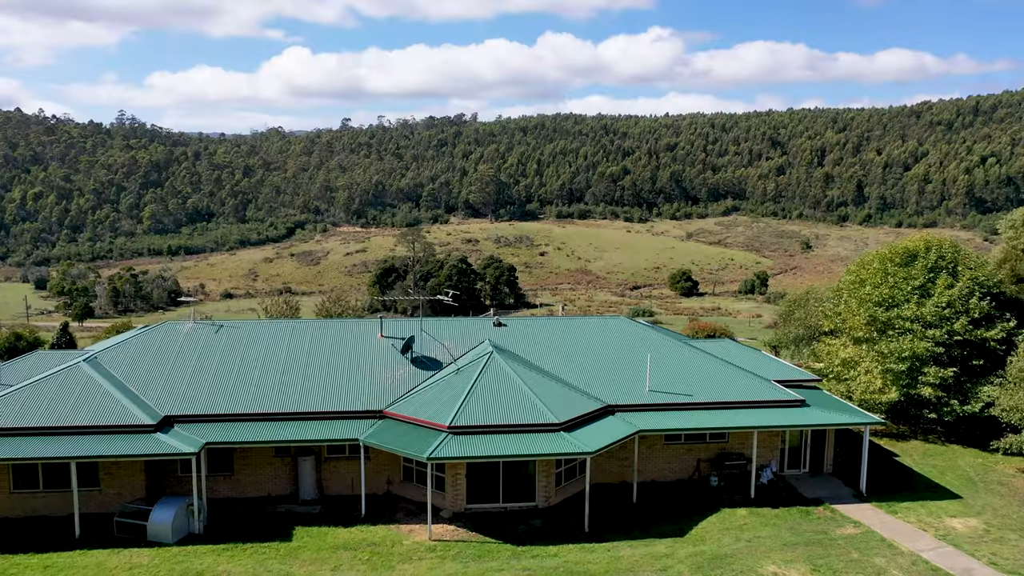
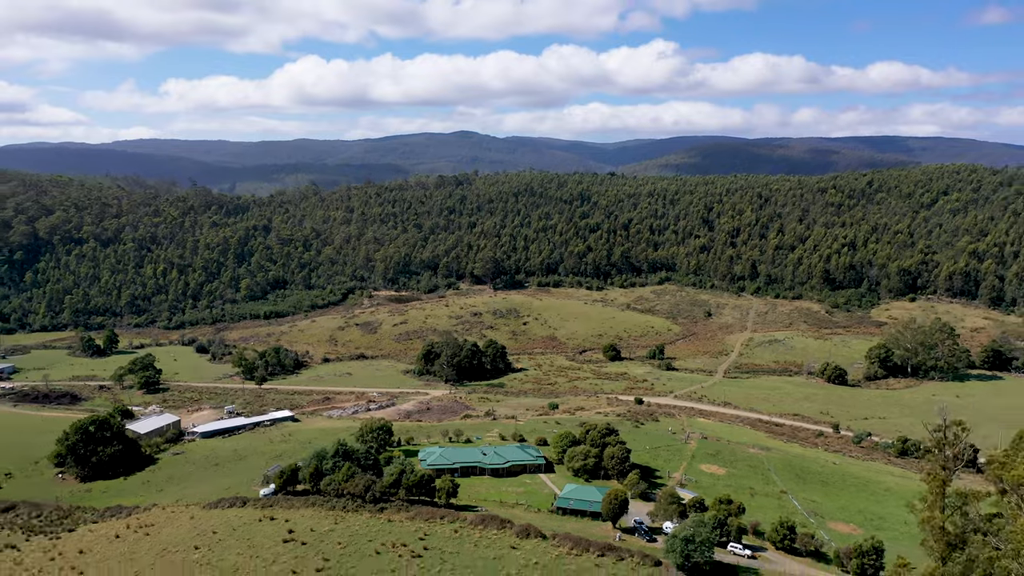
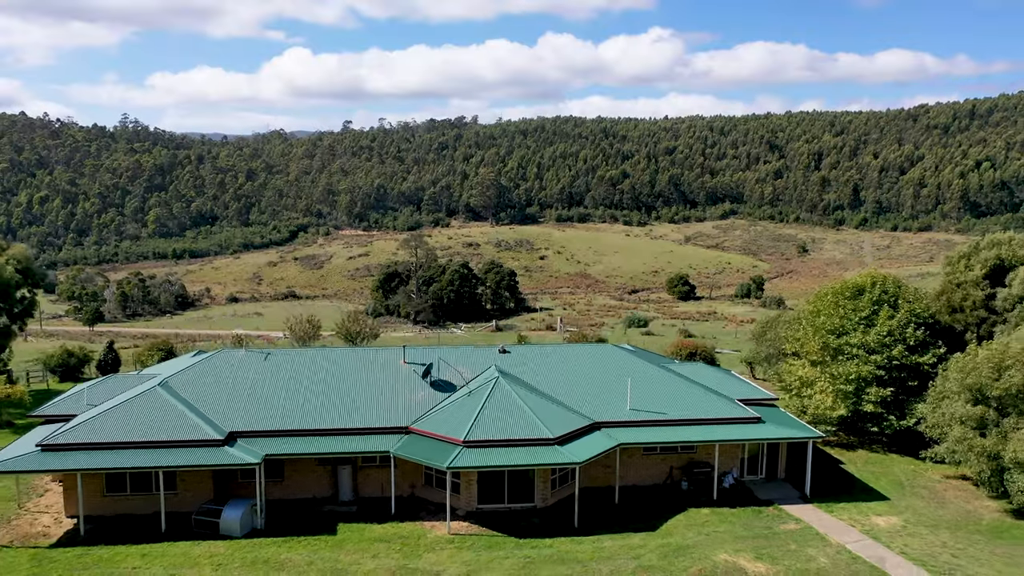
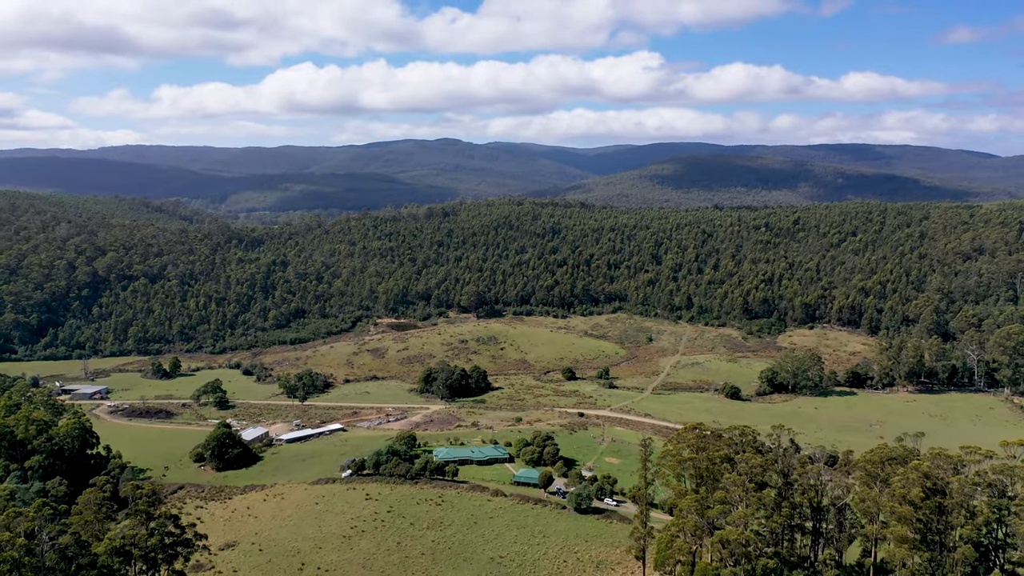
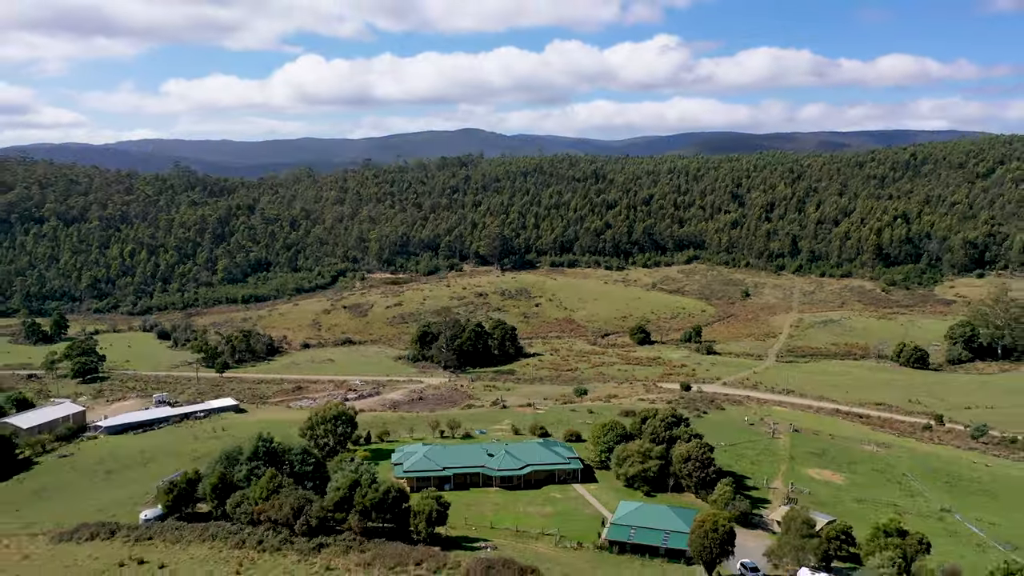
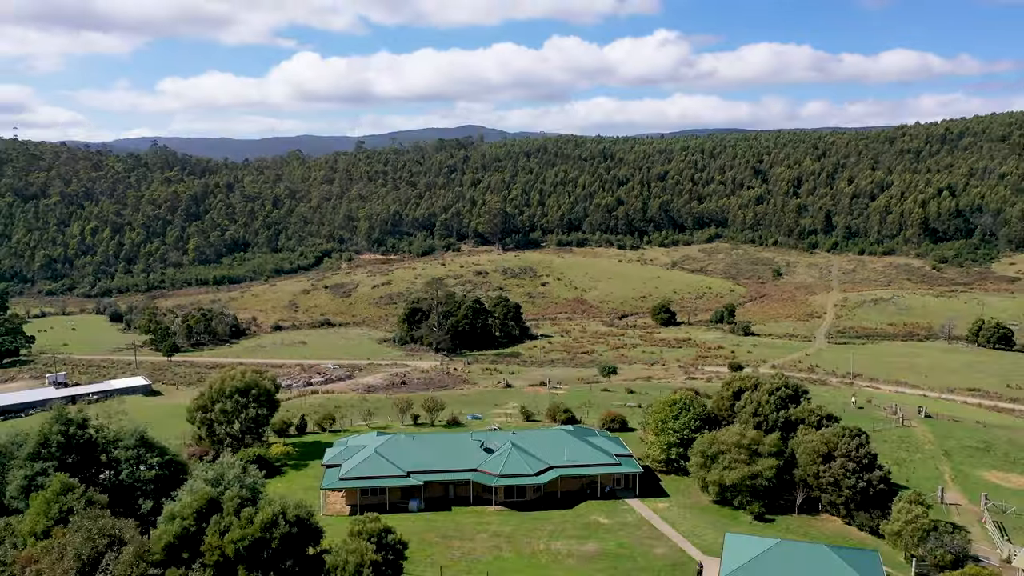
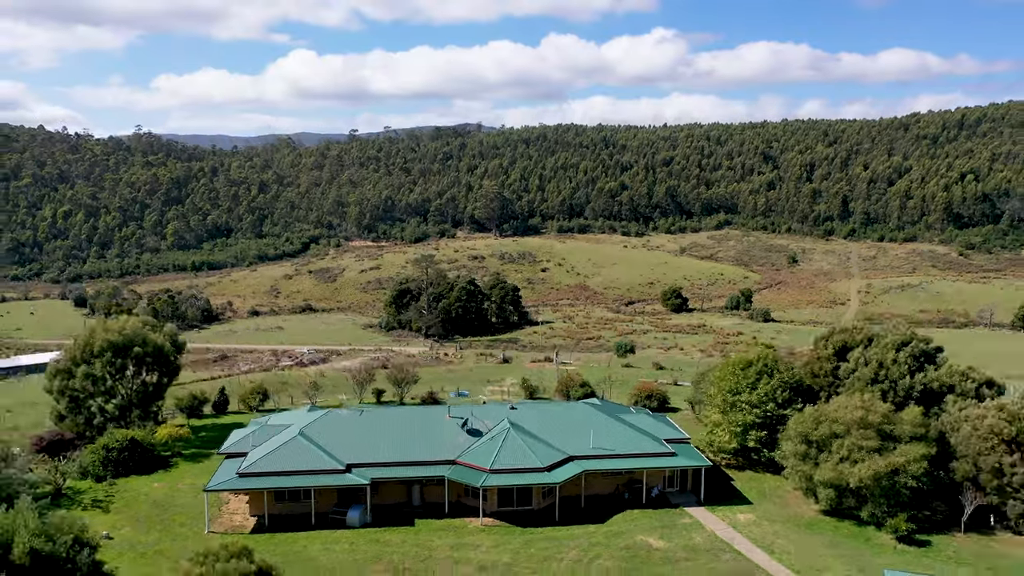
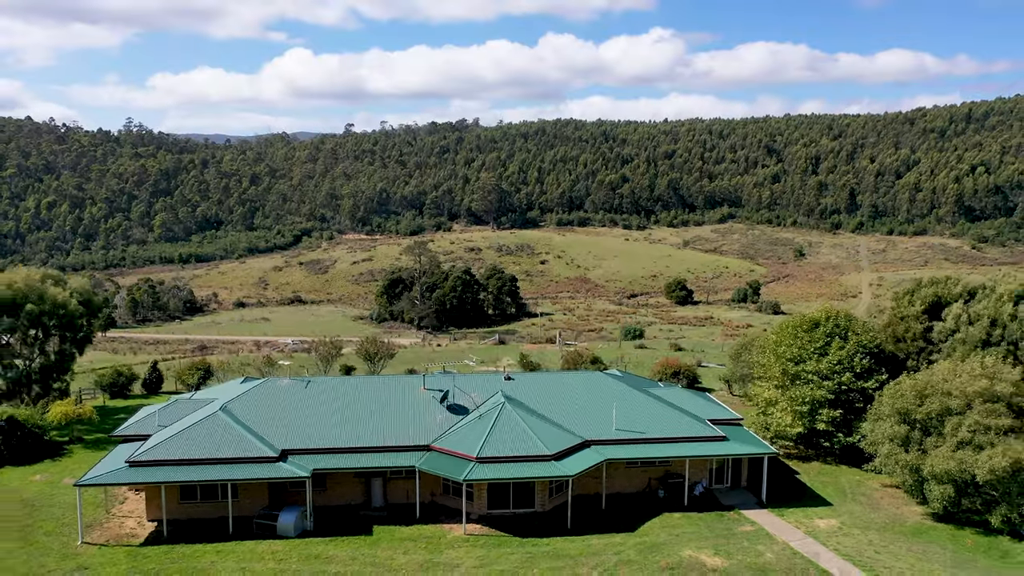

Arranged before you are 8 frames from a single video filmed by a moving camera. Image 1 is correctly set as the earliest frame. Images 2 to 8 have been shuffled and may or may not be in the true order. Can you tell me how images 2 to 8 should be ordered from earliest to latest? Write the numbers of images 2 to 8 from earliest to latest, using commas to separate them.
3, 8, 7, 6, 5, 2, 4
